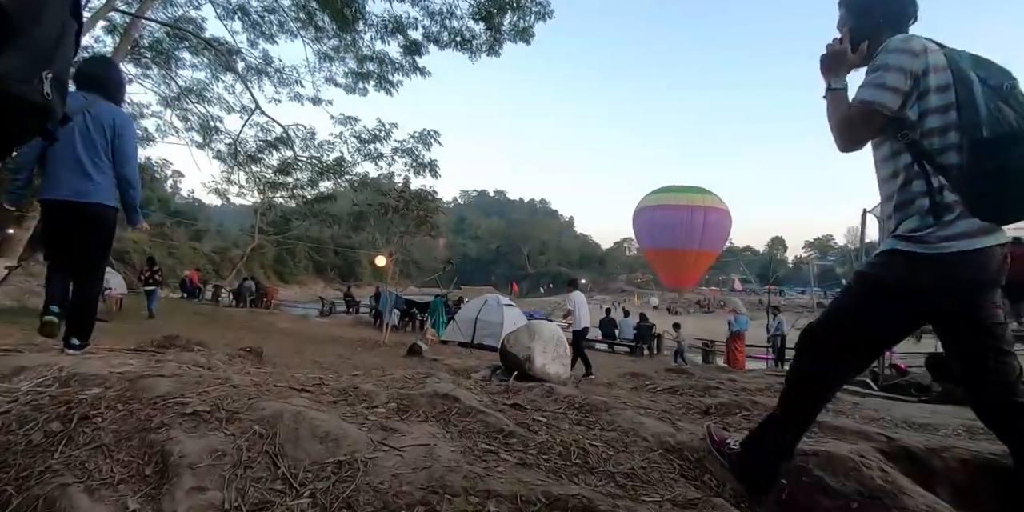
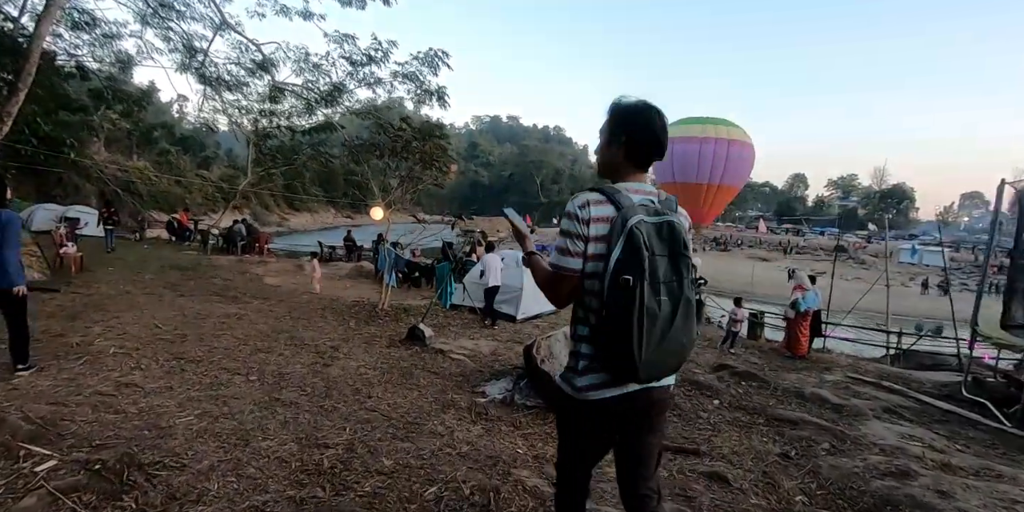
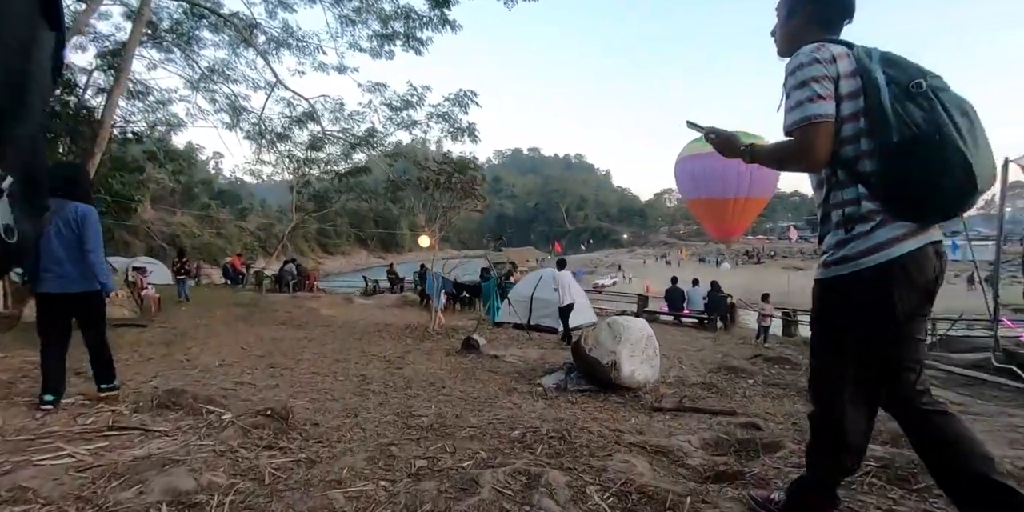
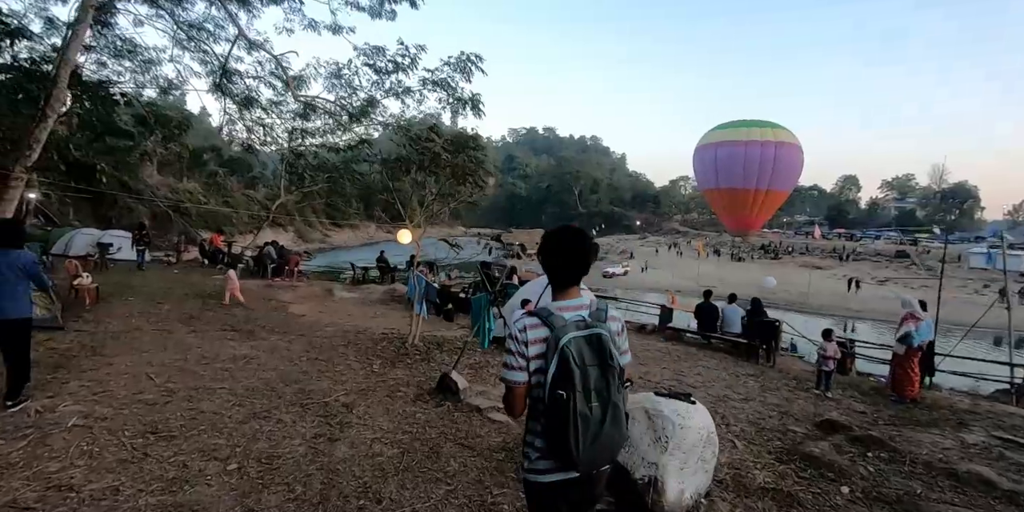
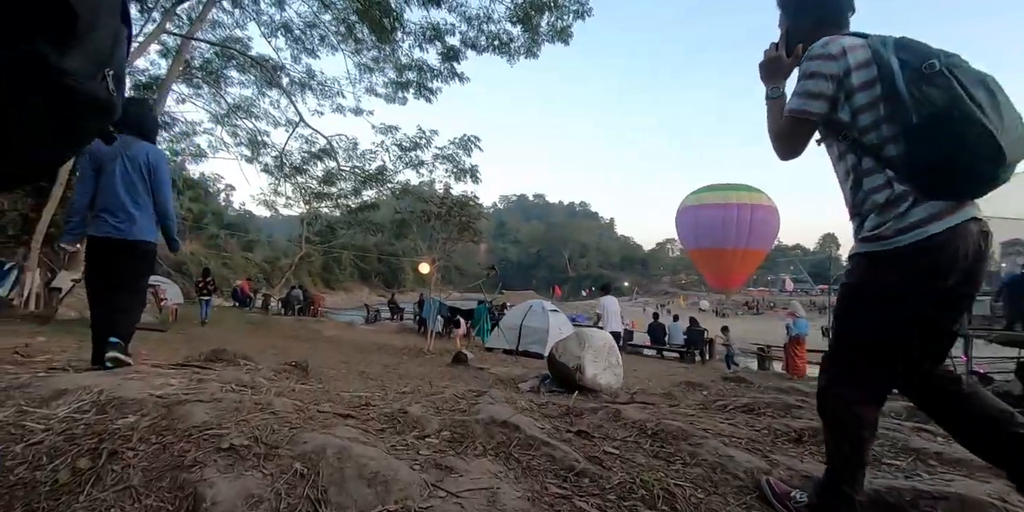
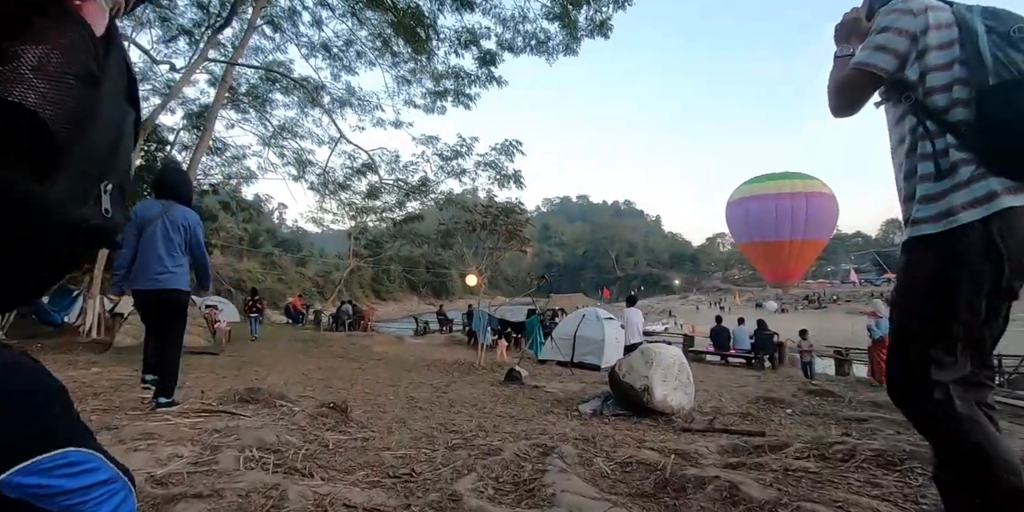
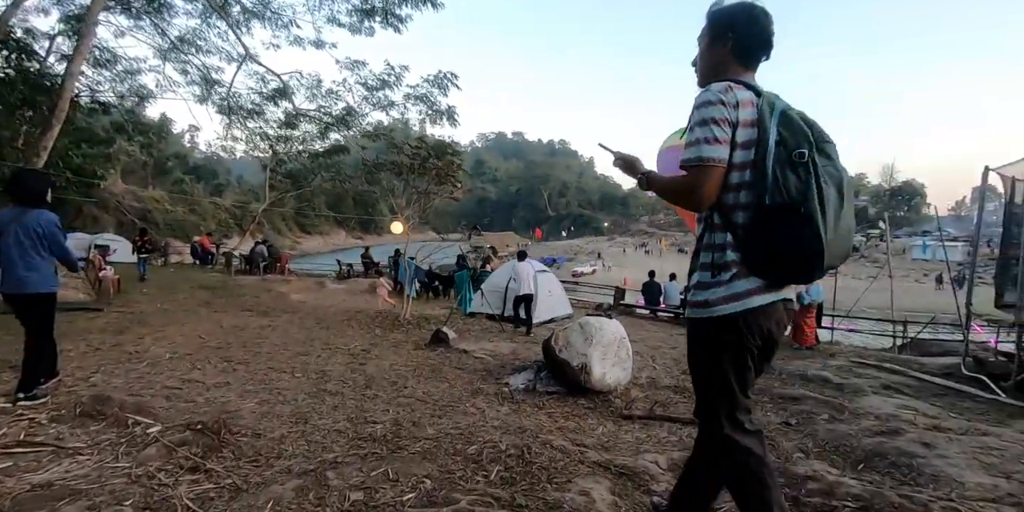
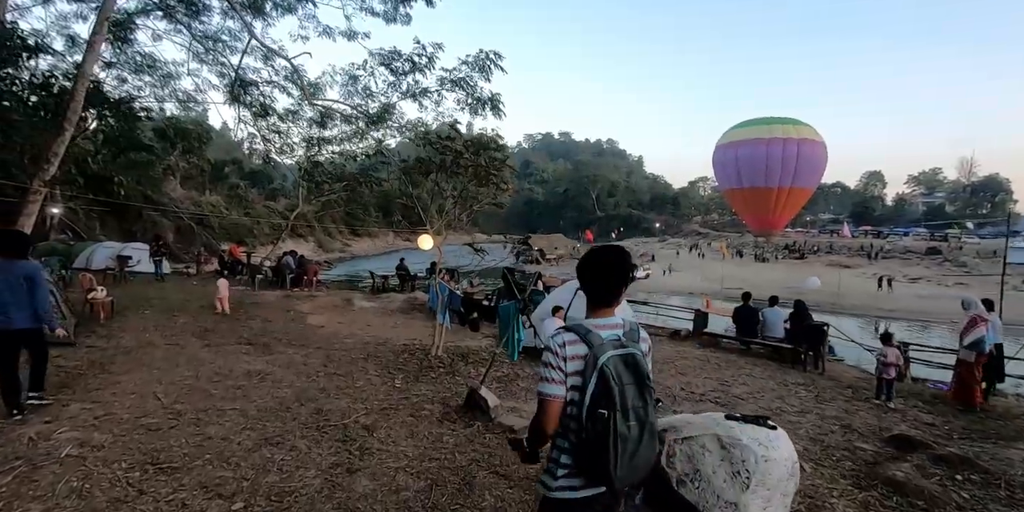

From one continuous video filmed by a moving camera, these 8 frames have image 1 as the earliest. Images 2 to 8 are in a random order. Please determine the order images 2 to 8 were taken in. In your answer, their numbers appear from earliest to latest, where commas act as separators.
5, 6, 3, 7, 2, 4, 8
